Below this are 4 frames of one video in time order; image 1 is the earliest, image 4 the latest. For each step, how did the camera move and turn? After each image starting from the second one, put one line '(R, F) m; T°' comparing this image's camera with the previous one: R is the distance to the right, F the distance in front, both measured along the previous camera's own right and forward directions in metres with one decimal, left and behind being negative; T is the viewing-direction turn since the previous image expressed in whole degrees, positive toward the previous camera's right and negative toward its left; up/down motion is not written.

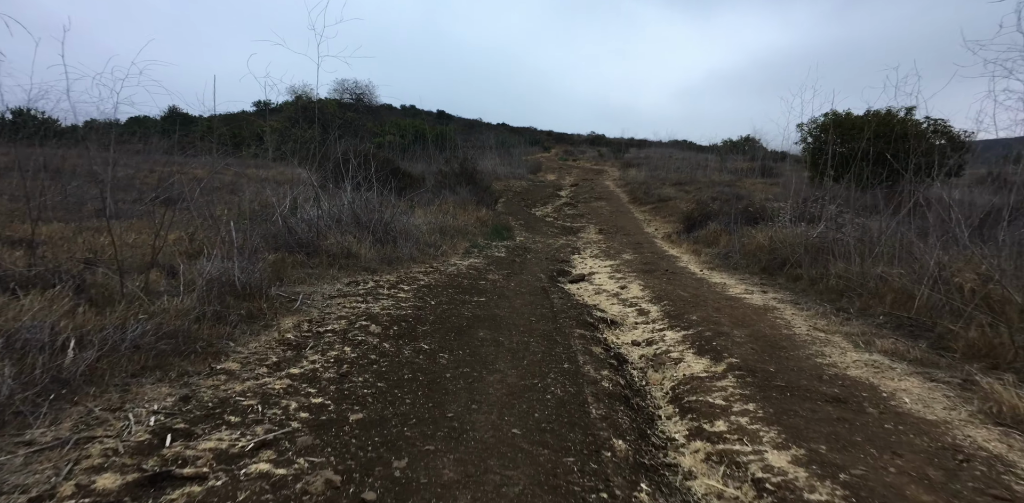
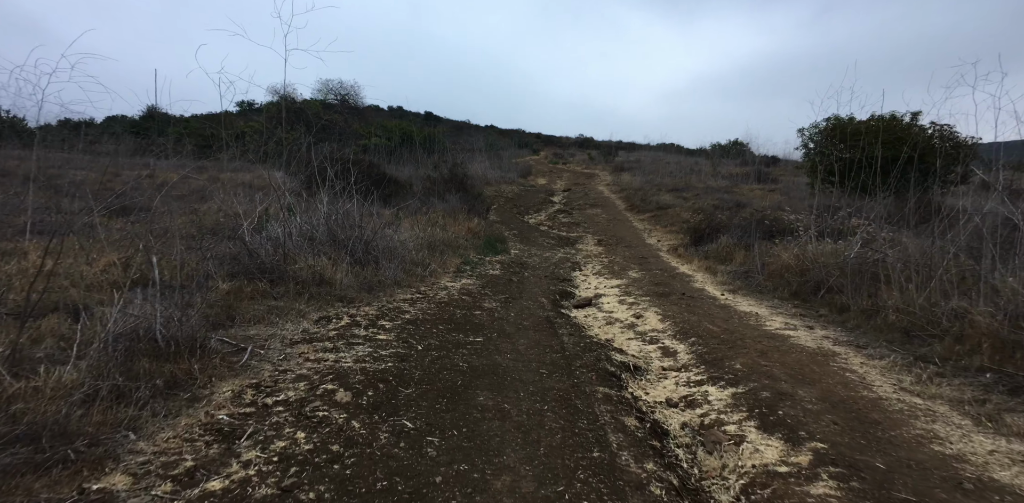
(-0.1, +0.8) m; +1°
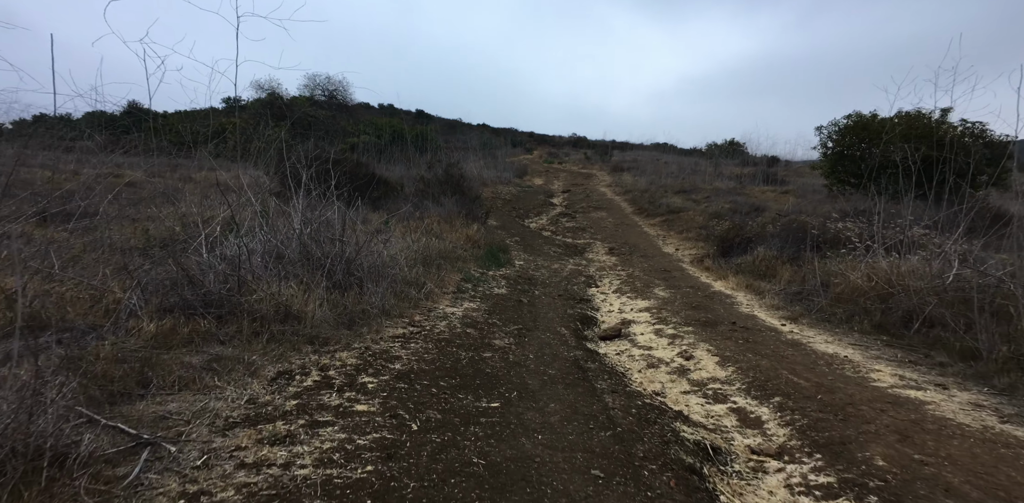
(-0.2, +1.1) m; +1°
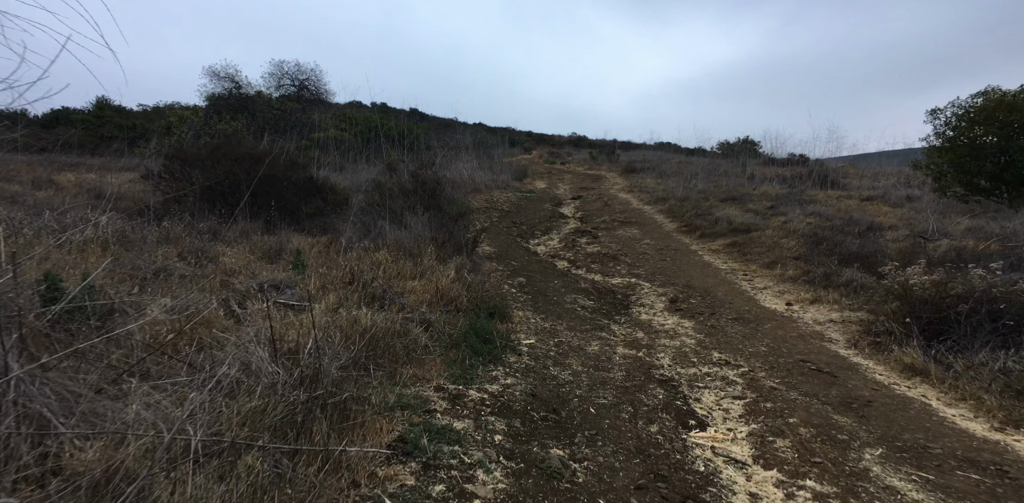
(0.0, +4.4) m; 0°
